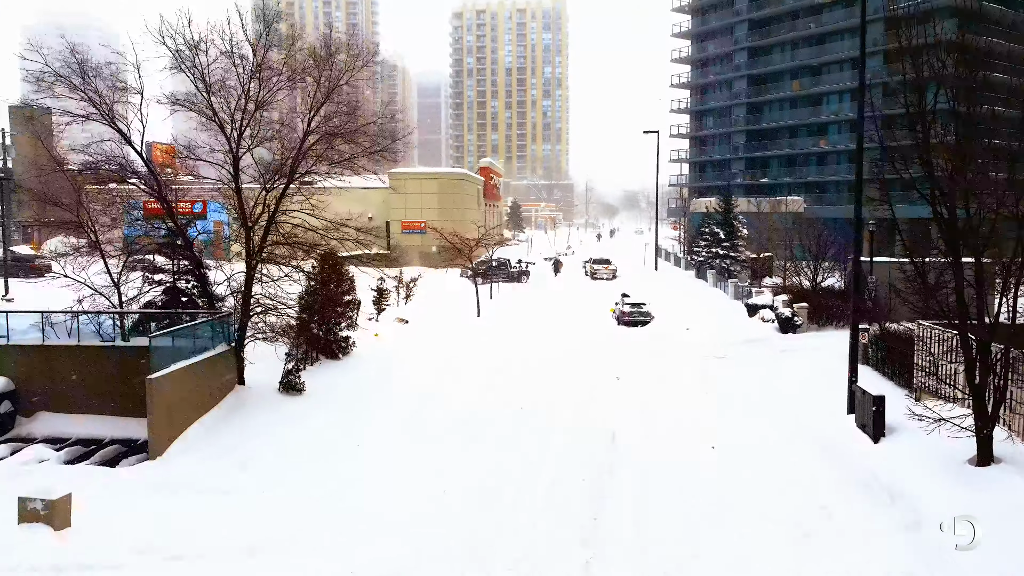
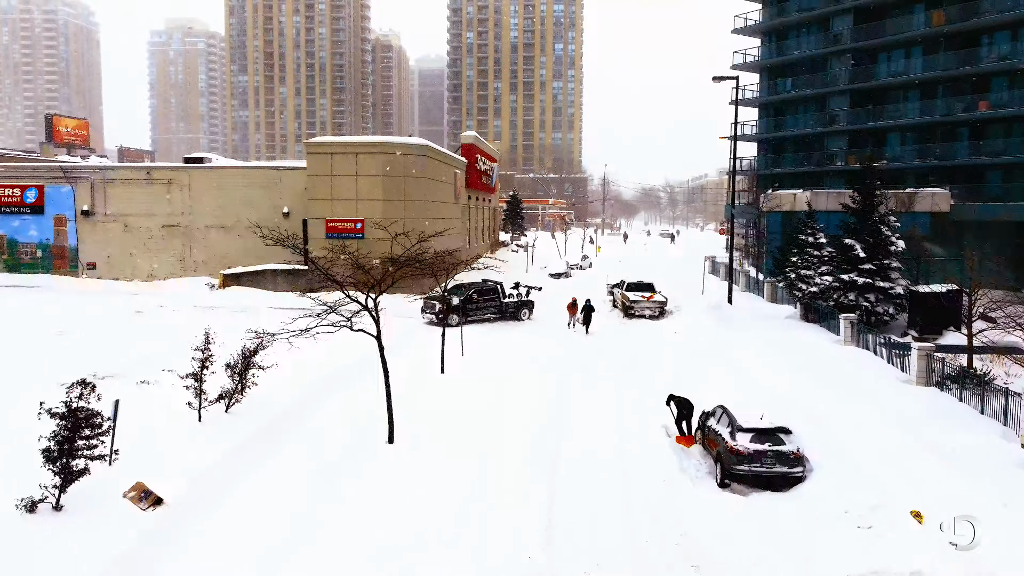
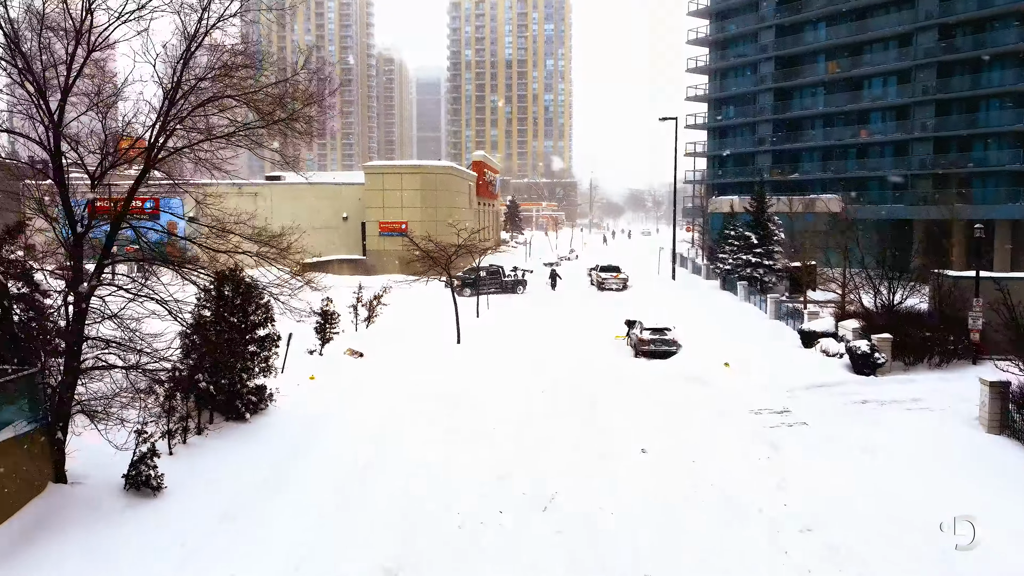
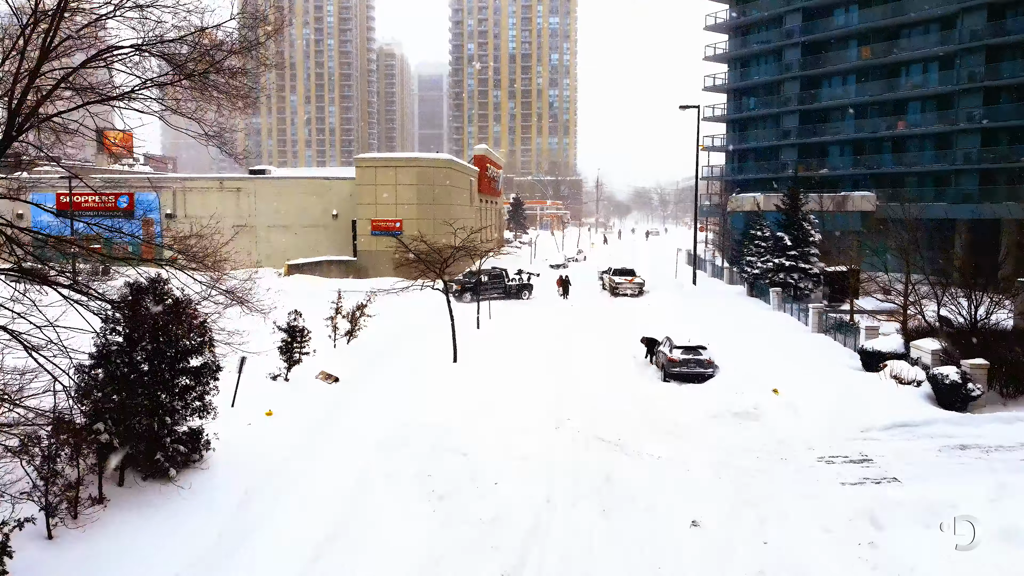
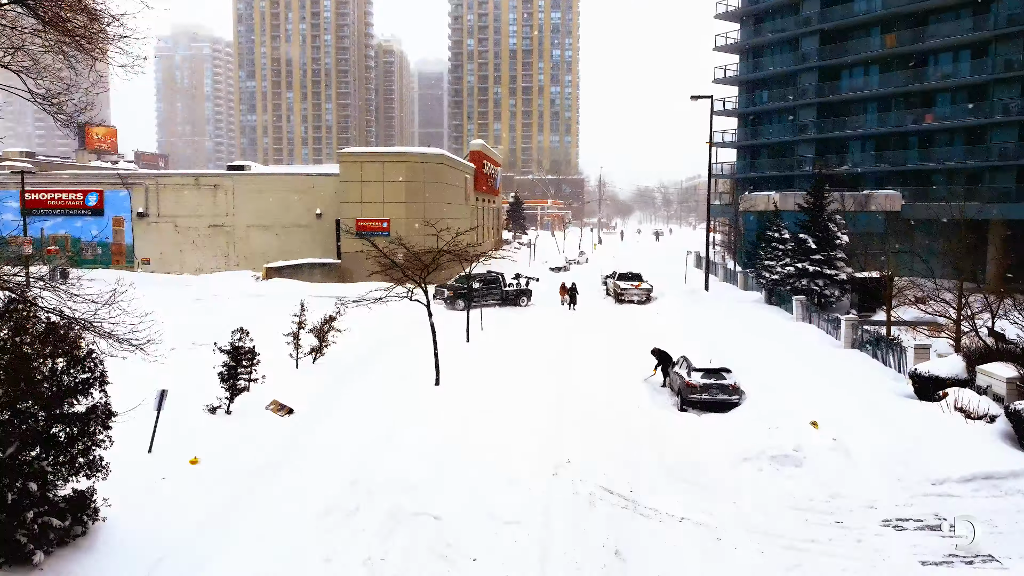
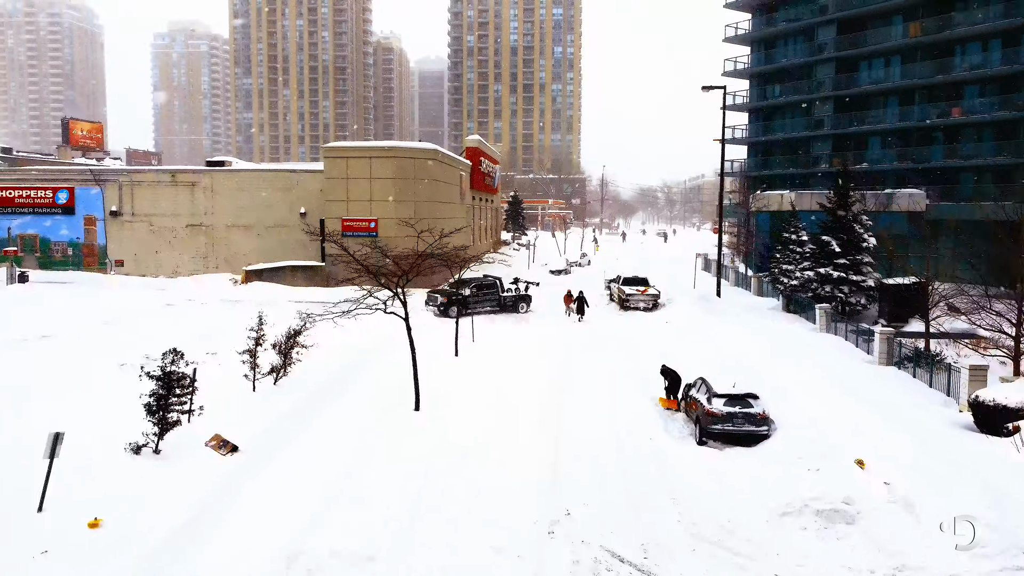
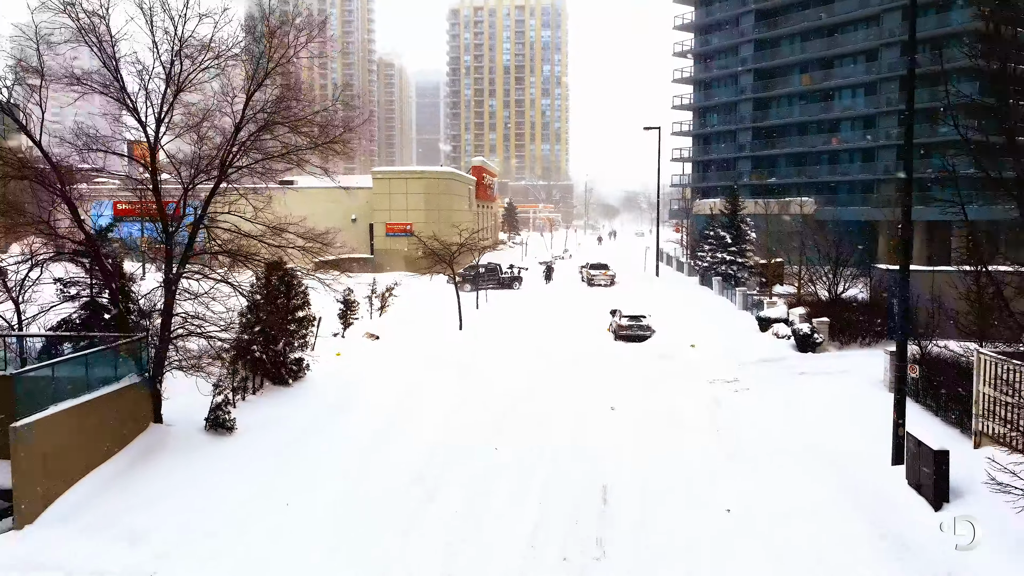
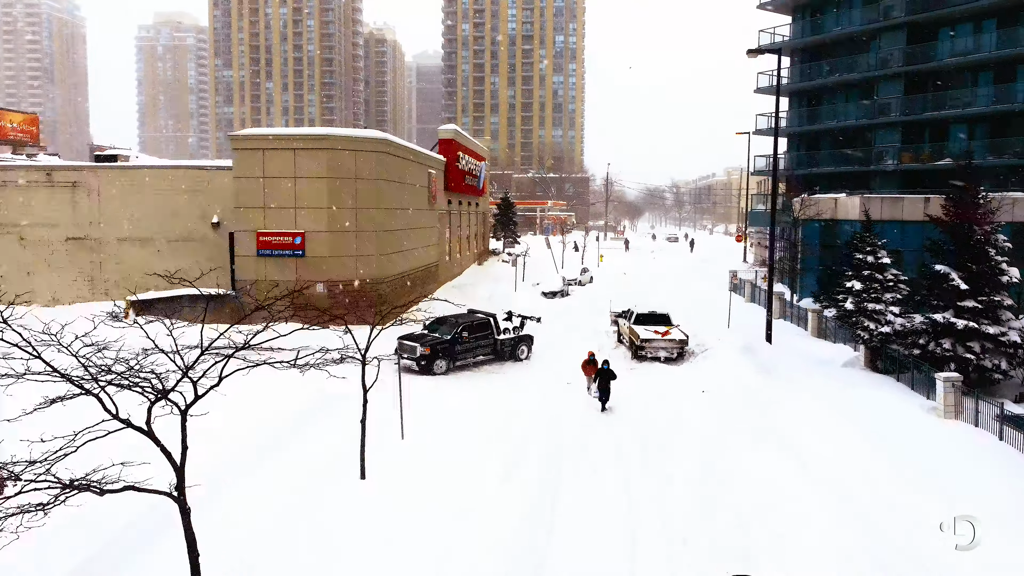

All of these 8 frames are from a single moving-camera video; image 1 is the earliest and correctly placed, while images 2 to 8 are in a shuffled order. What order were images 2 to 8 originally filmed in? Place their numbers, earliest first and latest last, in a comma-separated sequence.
7, 3, 4, 5, 6, 2, 8
